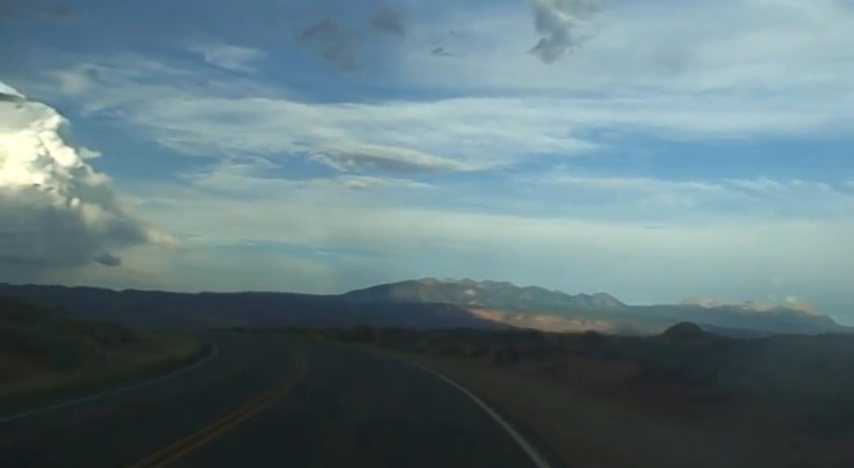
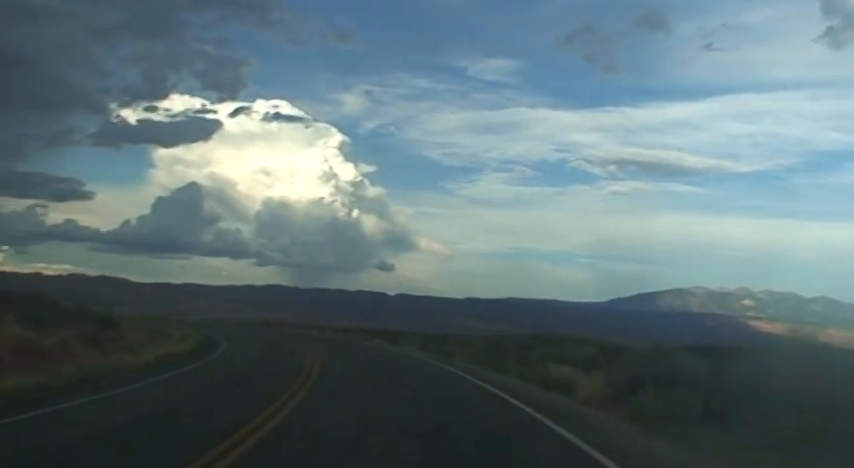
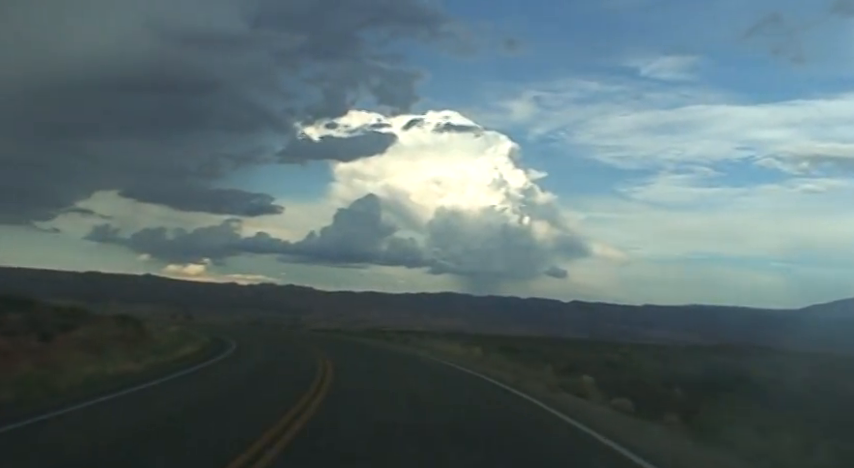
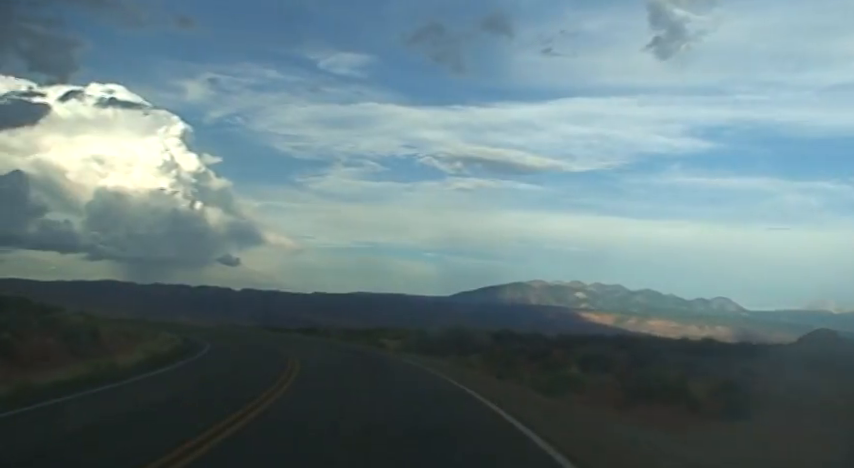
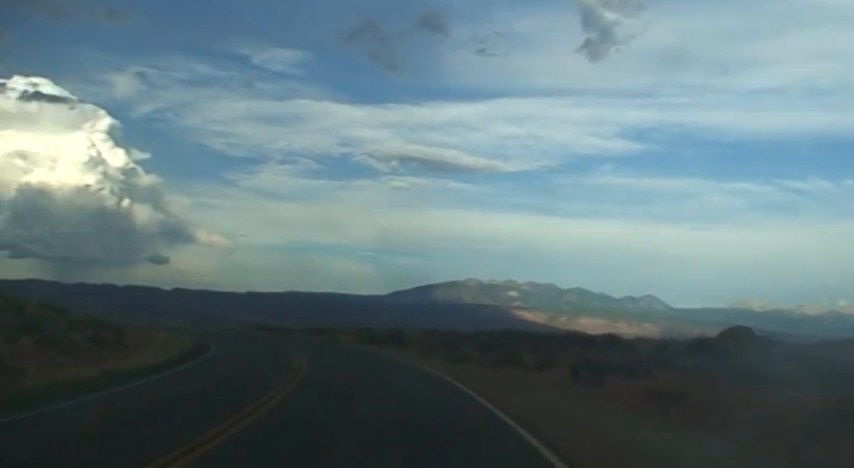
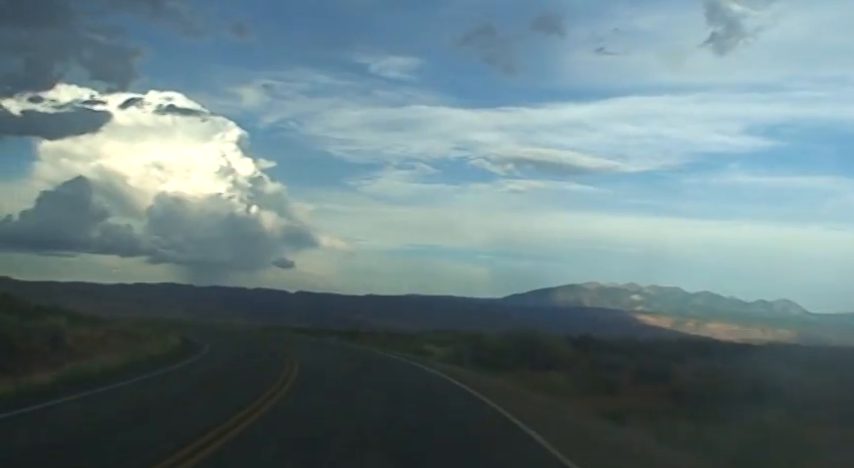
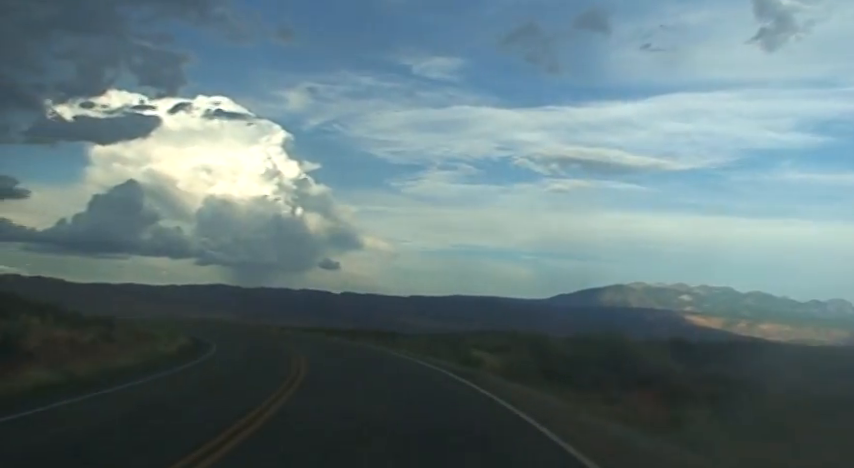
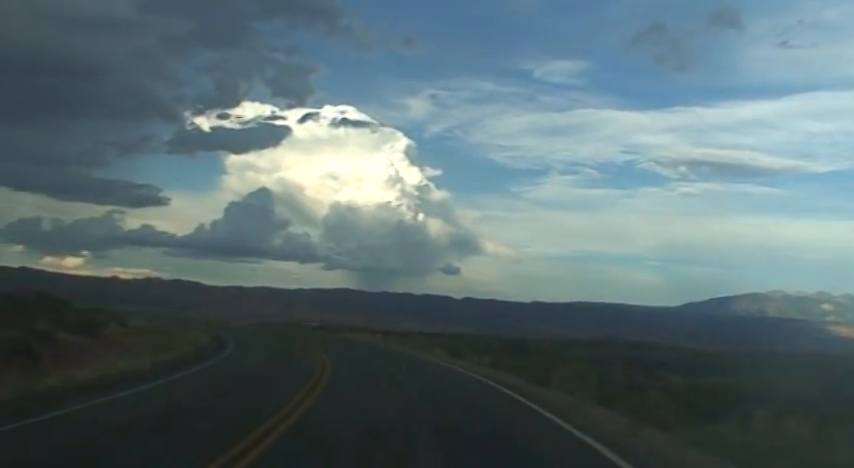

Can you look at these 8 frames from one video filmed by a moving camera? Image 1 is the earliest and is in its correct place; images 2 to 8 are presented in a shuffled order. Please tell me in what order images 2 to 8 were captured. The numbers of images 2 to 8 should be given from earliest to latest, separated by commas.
5, 4, 6, 7, 2, 8, 3
